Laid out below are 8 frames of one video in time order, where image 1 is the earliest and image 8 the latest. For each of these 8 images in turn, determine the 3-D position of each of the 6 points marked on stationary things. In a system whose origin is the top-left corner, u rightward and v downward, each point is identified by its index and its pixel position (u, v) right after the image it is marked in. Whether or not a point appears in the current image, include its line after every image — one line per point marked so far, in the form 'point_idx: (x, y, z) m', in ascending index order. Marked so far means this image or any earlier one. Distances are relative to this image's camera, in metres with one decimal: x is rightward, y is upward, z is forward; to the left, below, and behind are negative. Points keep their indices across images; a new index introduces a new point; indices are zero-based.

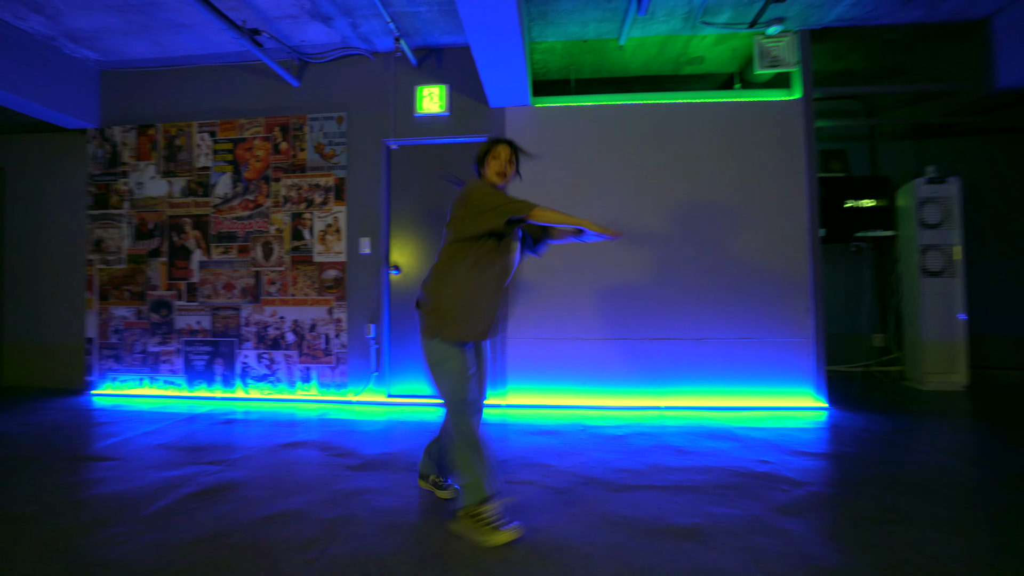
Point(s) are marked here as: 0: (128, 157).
0: (-3.6, +1.2, +4.3) m
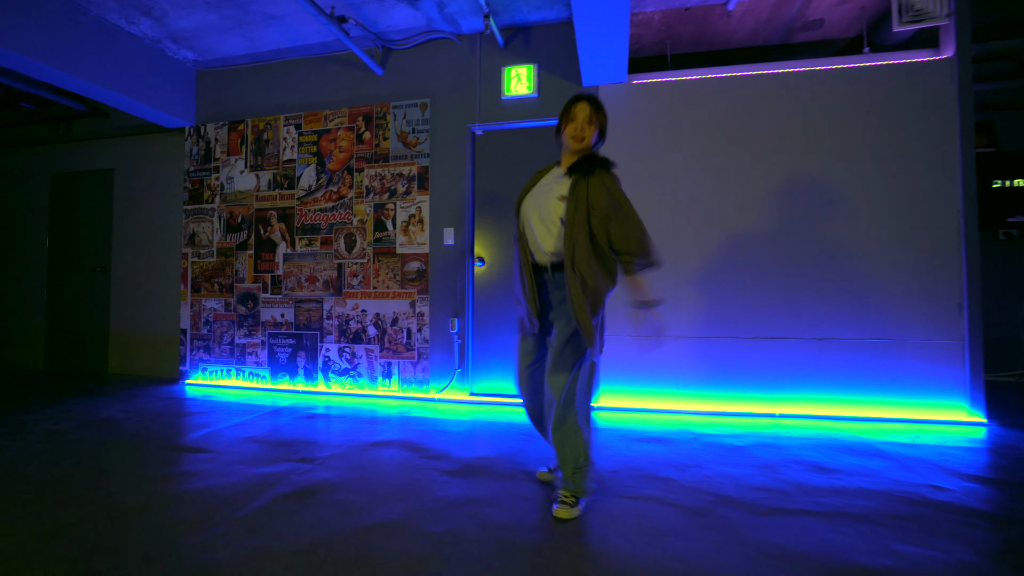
0: (-2.8, +1.3, +4.4) m
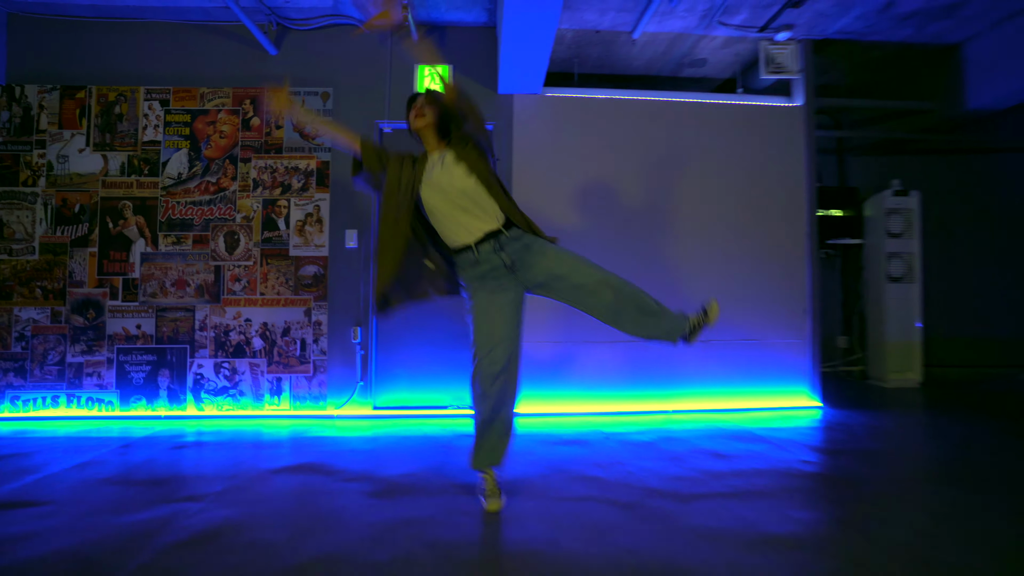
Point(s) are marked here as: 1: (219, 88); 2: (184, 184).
0: (-3.6, +1.3, +3.5) m
1: (-2.3, +1.6, +3.6) m
2: (-2.5, +0.8, +3.5) m
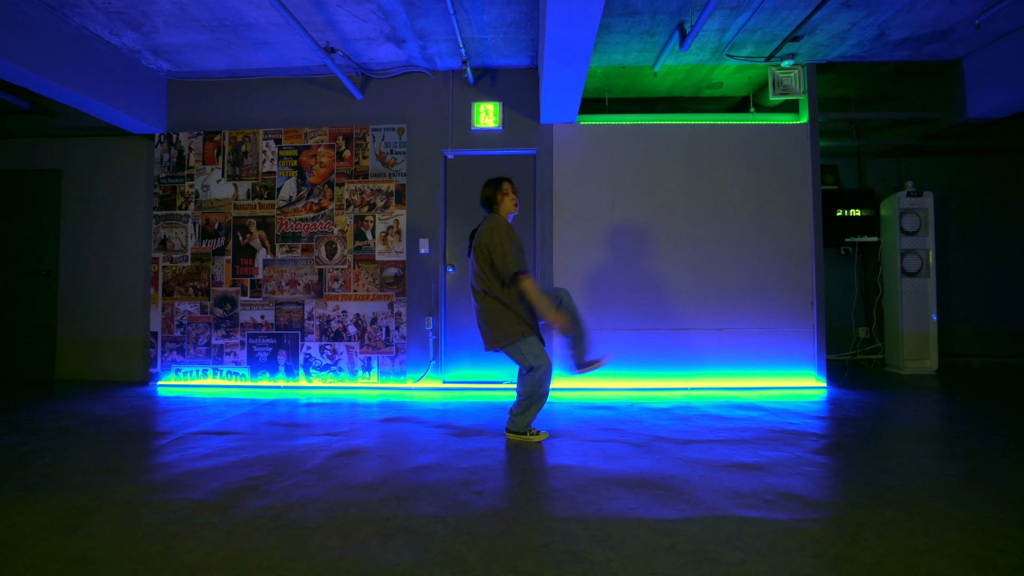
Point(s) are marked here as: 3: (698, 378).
0: (-3.2, +1.3, +4.6) m
1: (-1.9, +1.6, +4.5) m
2: (-2.1, +0.8, +4.5) m
3: (+1.8, -0.9, +4.4) m
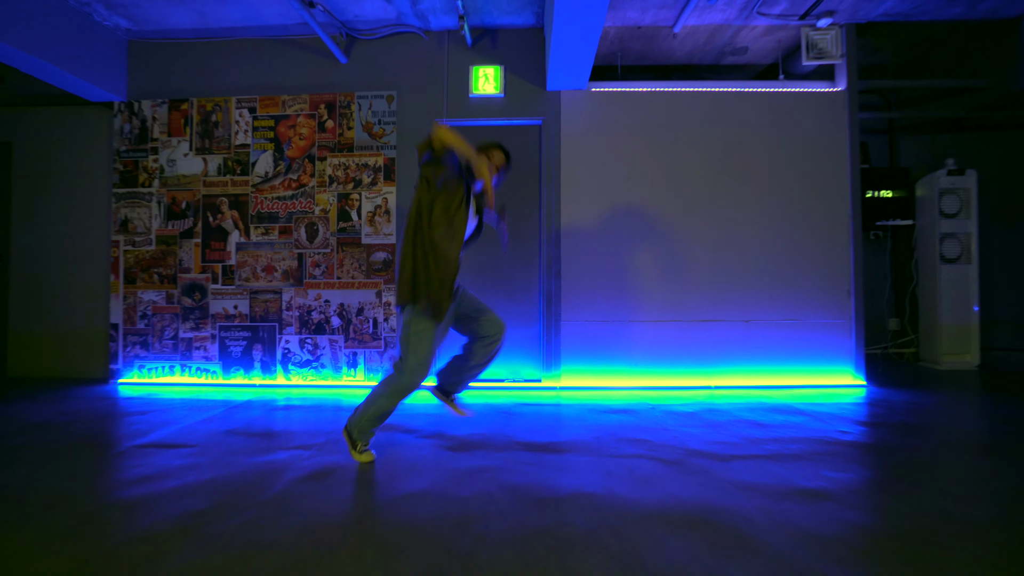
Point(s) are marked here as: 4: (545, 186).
0: (-3.2, +1.4, +4.1) m
1: (-1.9, +1.7, +4.0) m
2: (-2.1, +0.9, +4.0) m
3: (+1.8, -0.8, +3.9) m
4: (+0.3, +0.9, +3.9) m
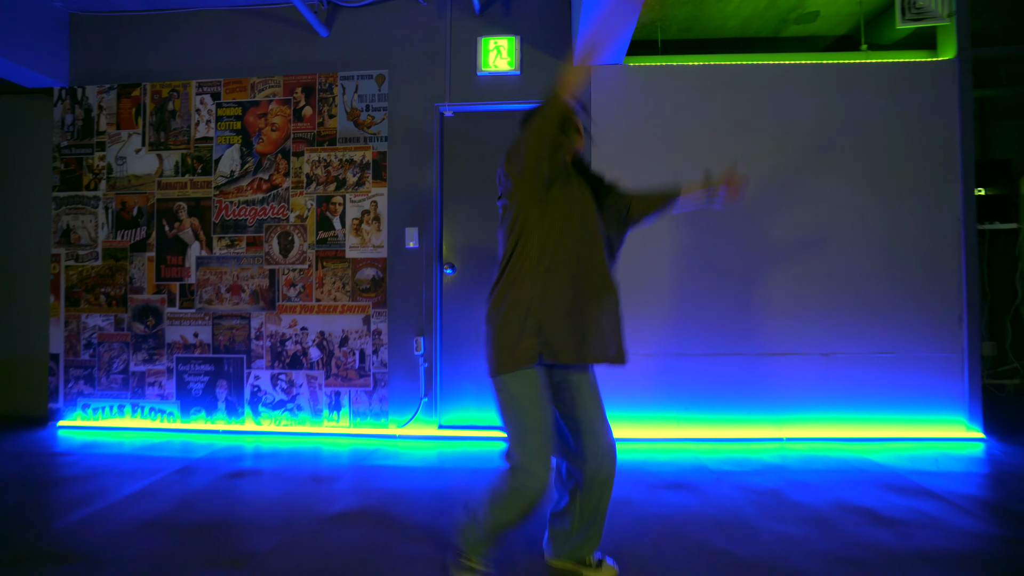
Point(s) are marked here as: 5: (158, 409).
0: (-3.0, +1.2, +3.4) m
1: (-1.7, +1.5, +3.3) m
2: (-2.0, +0.8, +3.3) m
3: (+1.9, -0.9, +3.1) m
4: (+0.4, +0.7, +3.2) m
5: (-2.6, -0.9, +3.3) m
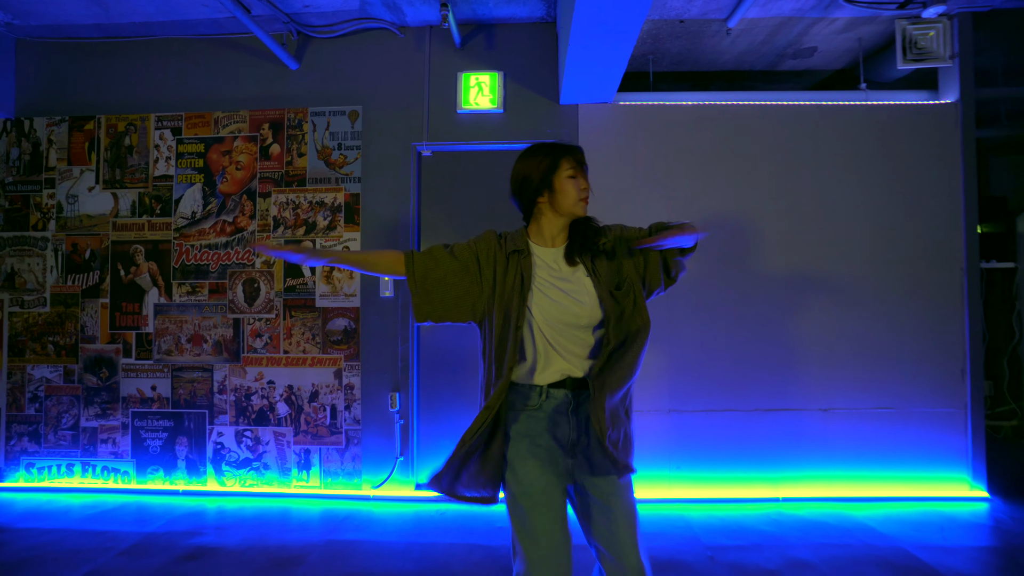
0: (-3.1, +0.9, +3.1) m
1: (-1.9, +1.2, +3.1) m
2: (-2.1, +0.4, +3.1) m
3: (+1.8, -1.3, +3.0) m
4: (+0.3, +0.4, +3.0) m
5: (-2.7, -1.2, +3.1) m
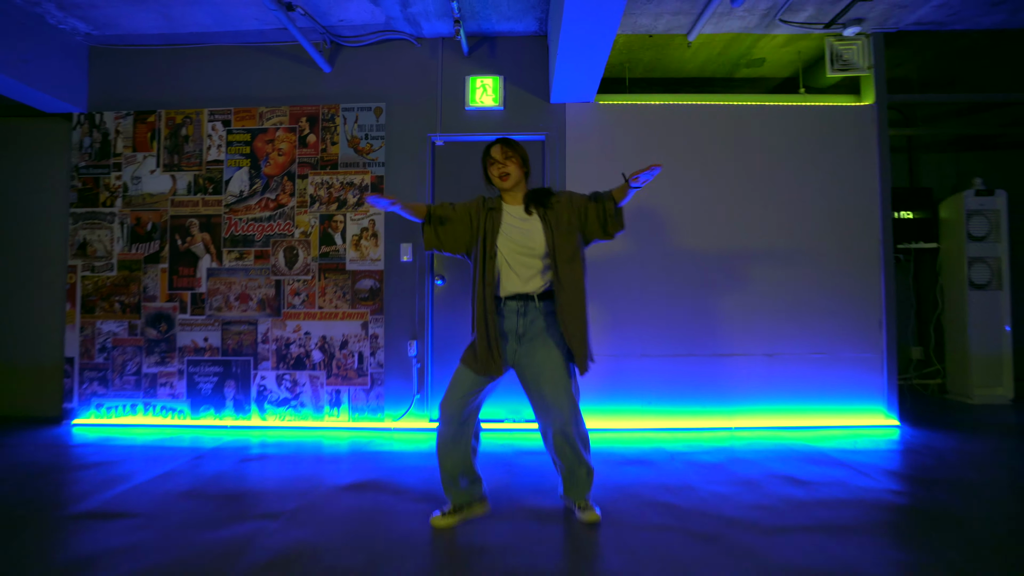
0: (-3.2, +1.1, +3.7) m
1: (-1.9, +1.5, +3.7) m
2: (-2.1, +0.7, +3.6) m
3: (+1.8, -1.0, +3.6) m
4: (+0.3, +0.6, +3.6) m
5: (-2.7, -0.9, +3.6) m
